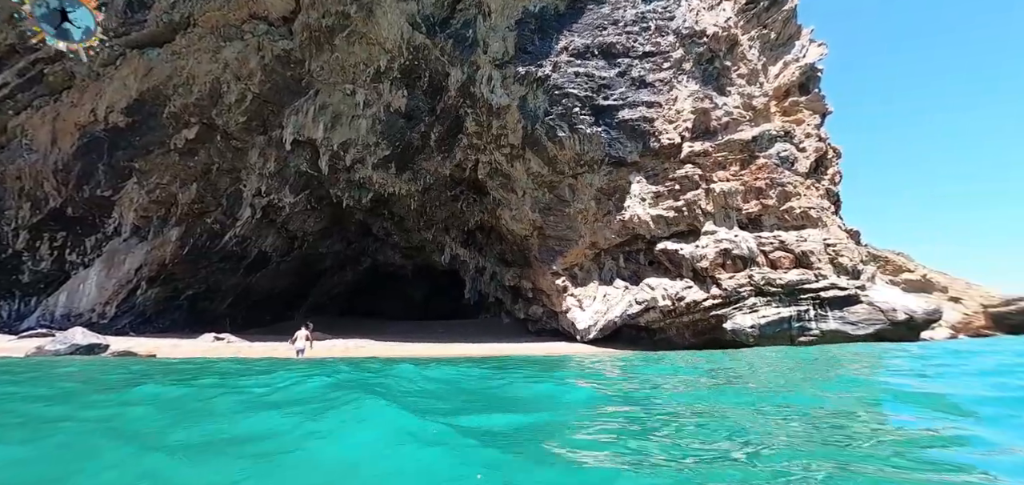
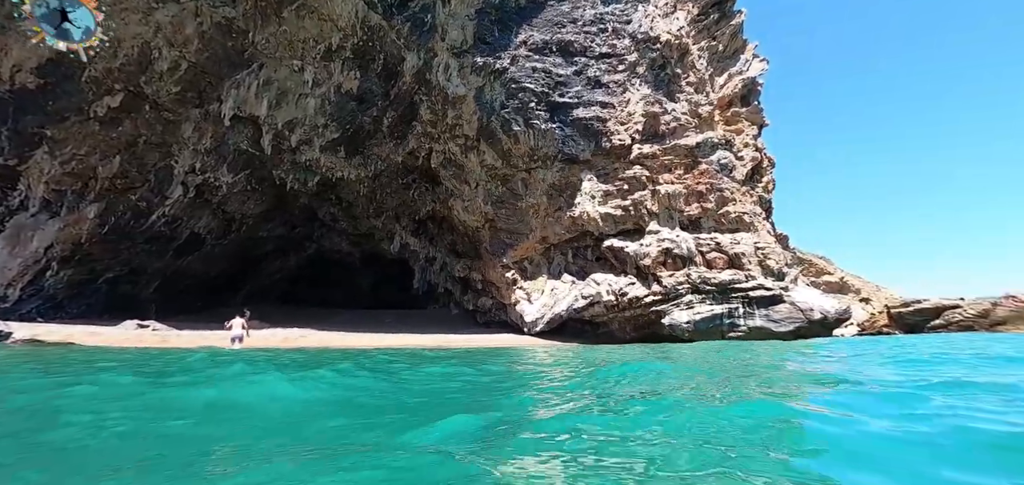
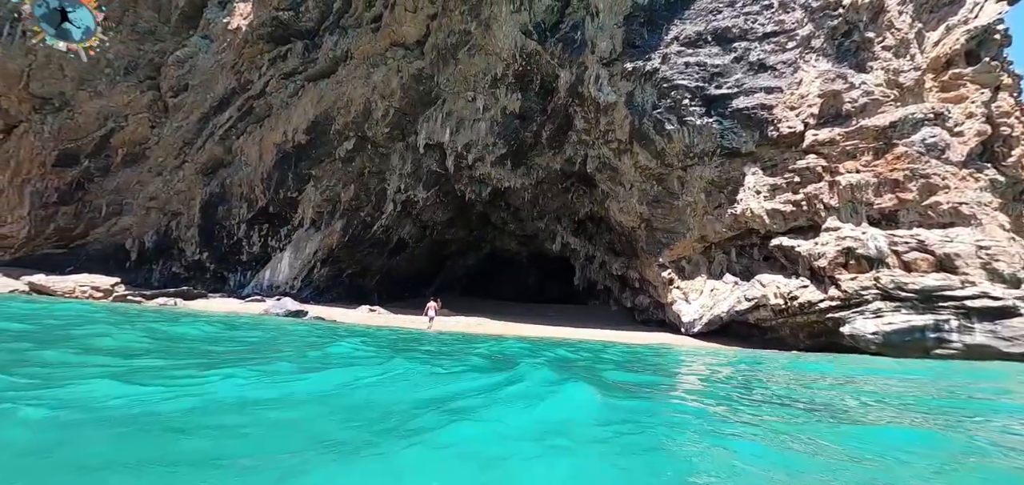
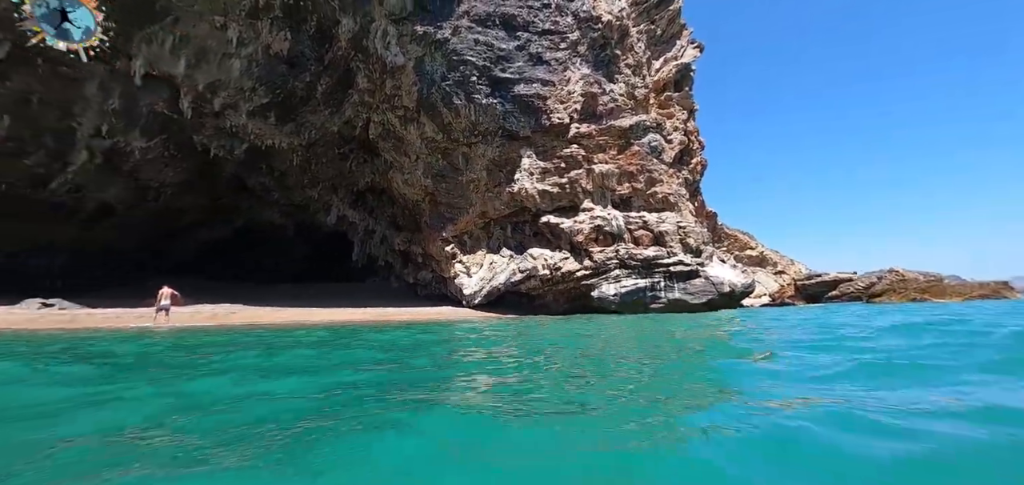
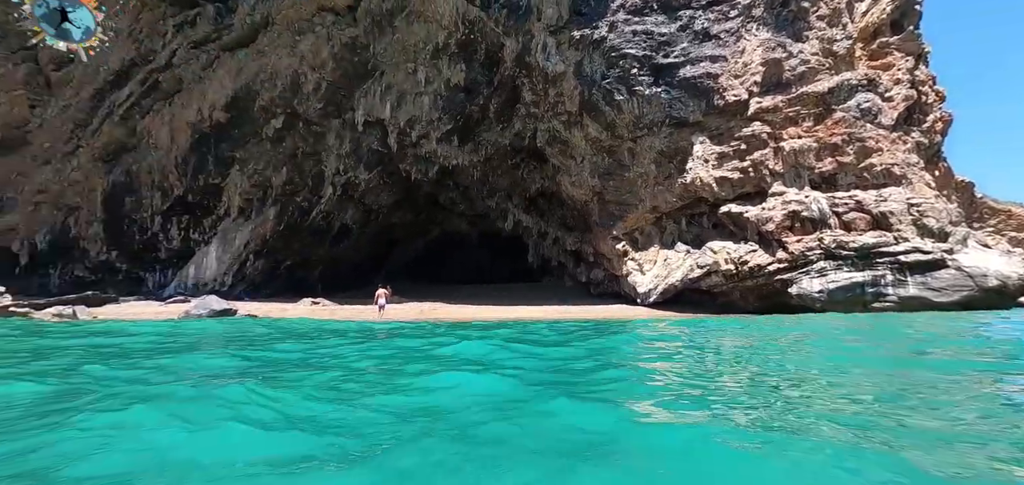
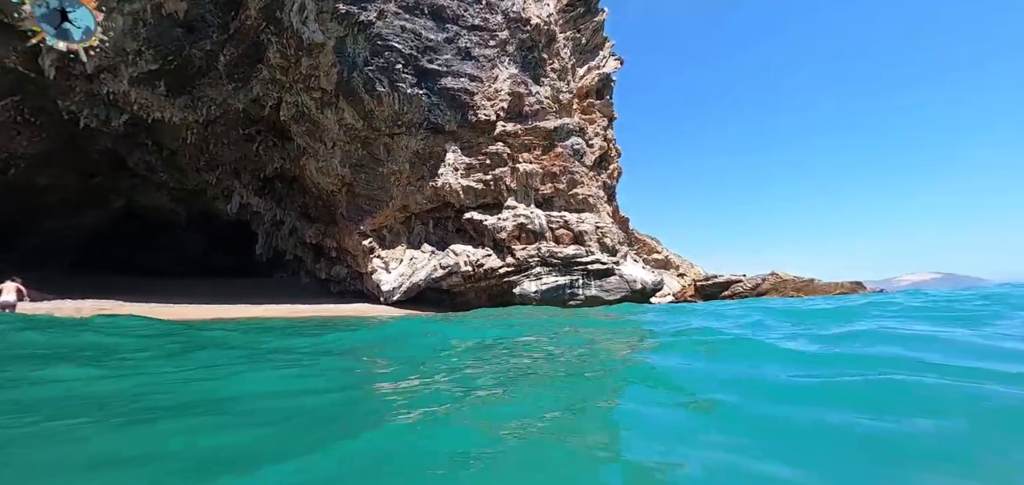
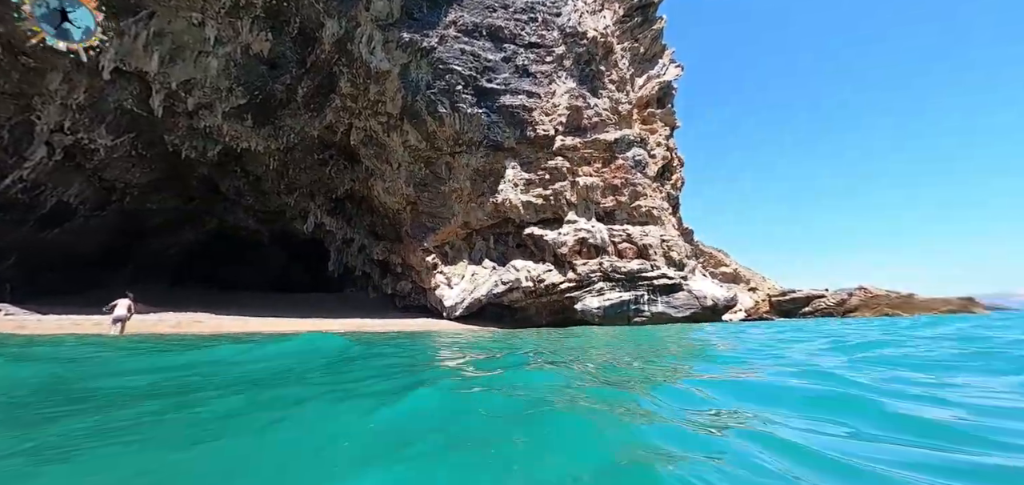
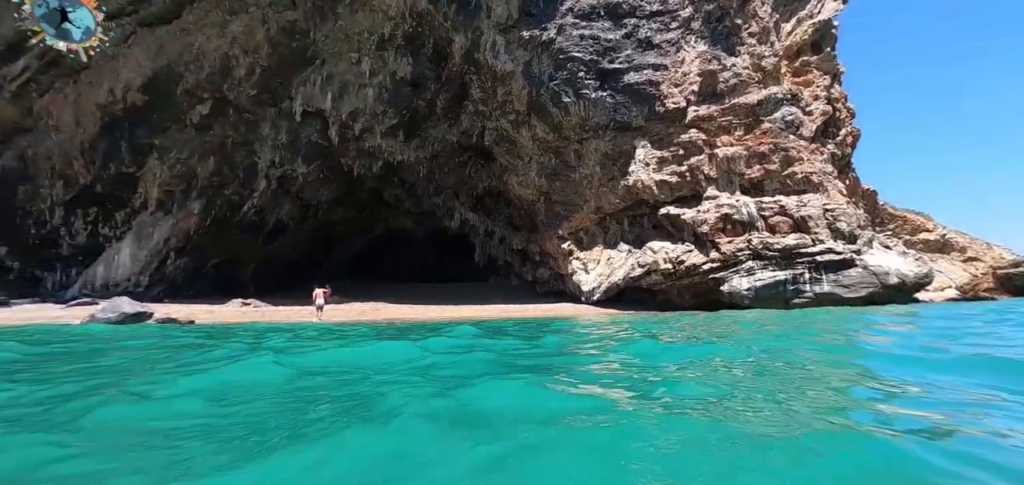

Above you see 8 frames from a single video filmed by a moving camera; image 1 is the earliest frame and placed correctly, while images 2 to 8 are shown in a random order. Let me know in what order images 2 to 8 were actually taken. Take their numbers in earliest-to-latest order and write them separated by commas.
2, 7, 6, 4, 8, 5, 3
